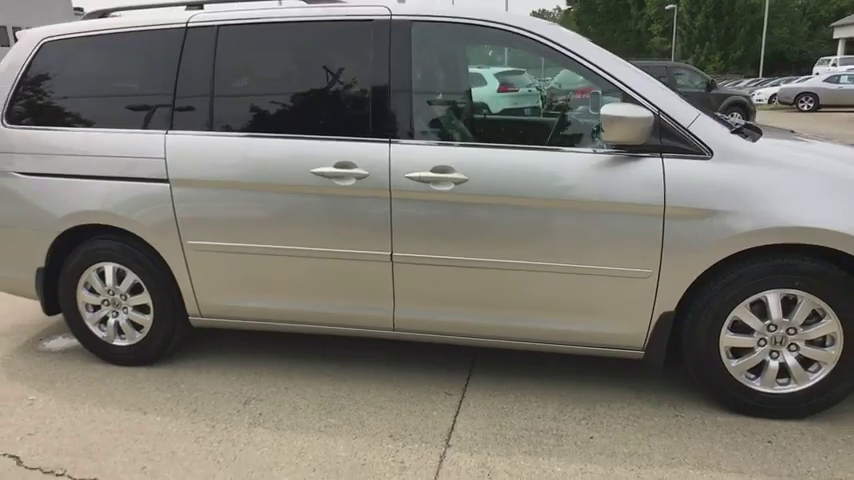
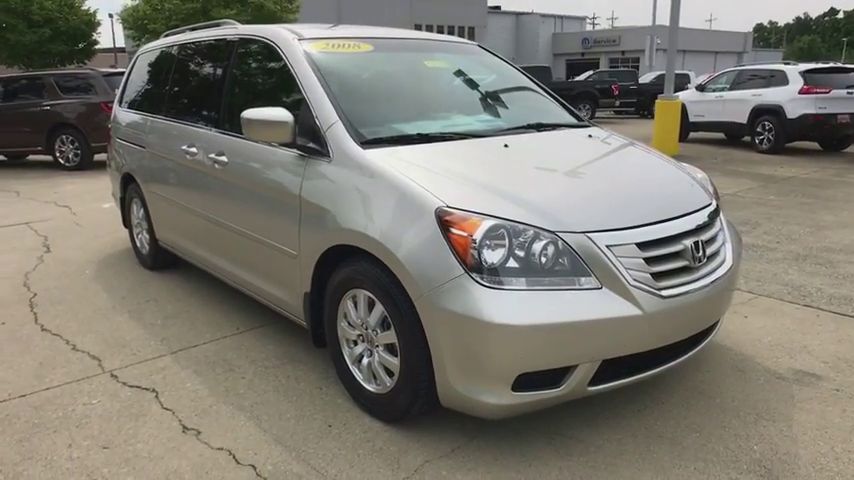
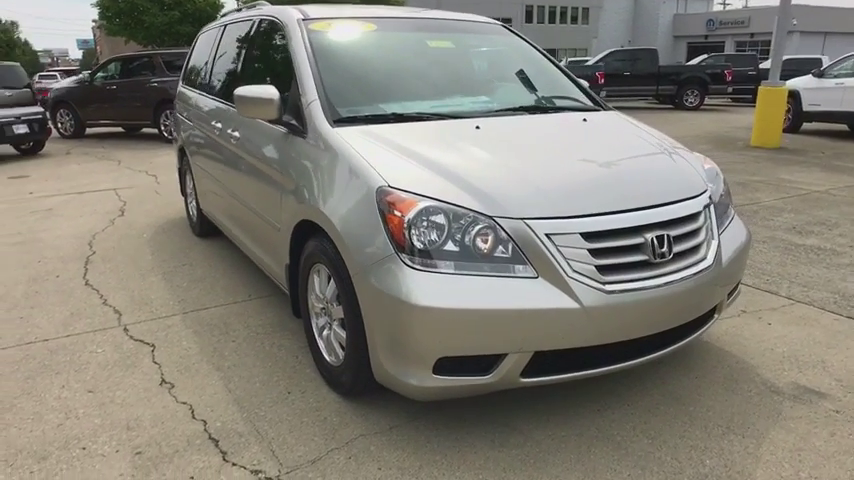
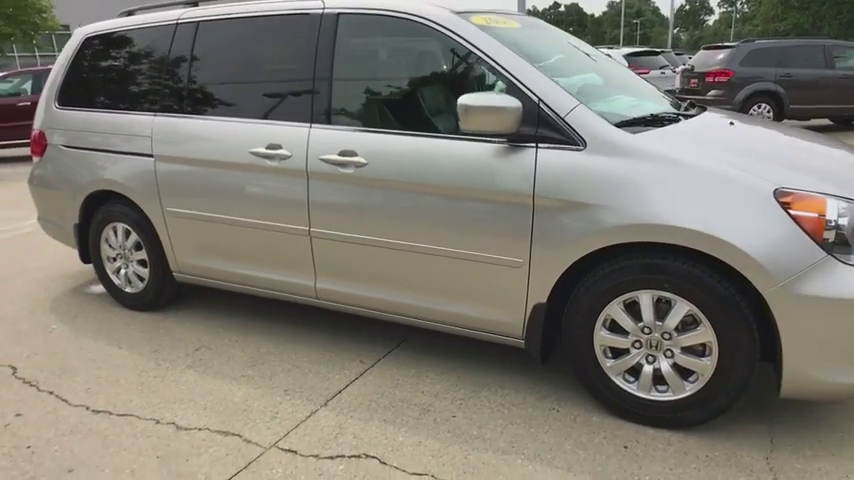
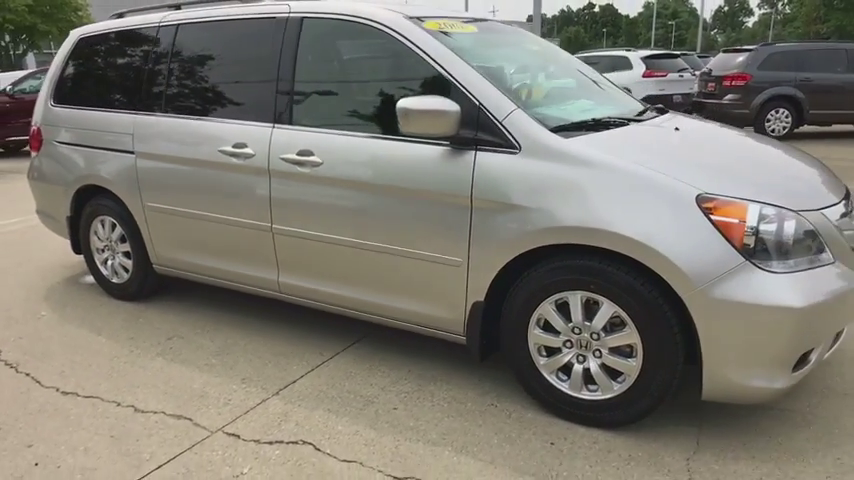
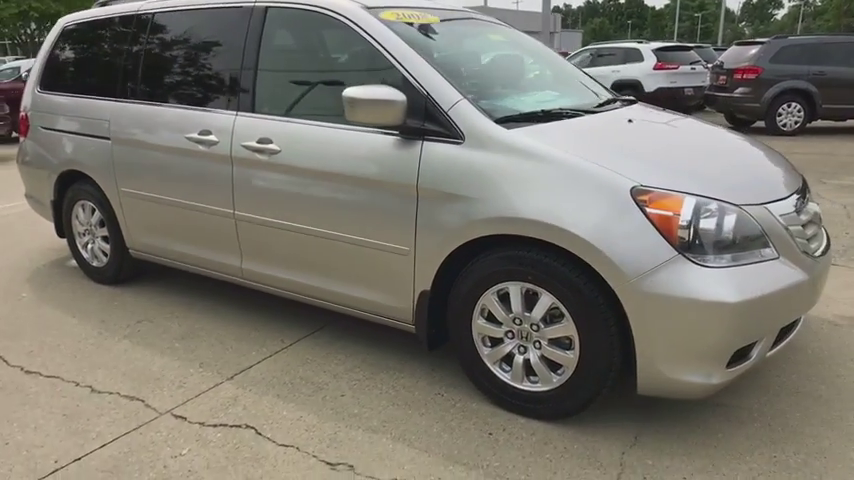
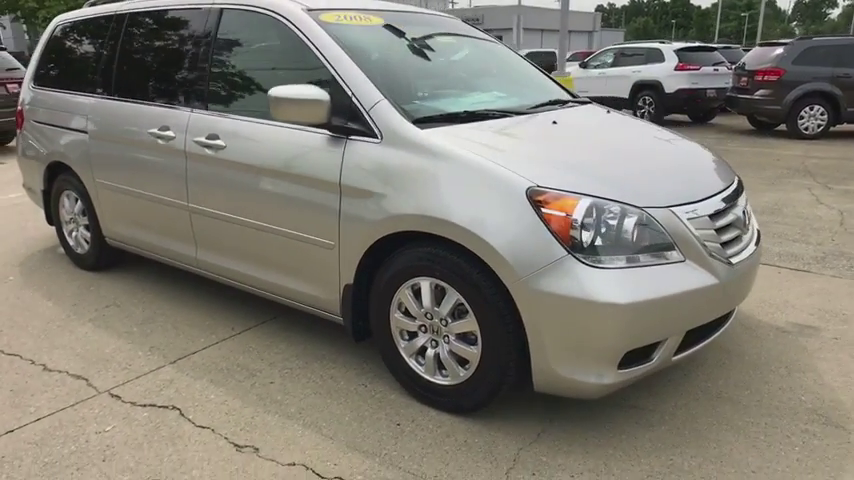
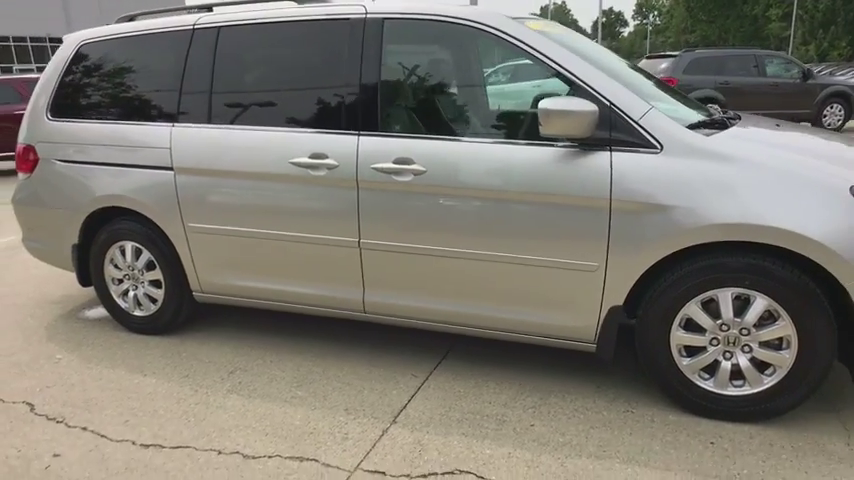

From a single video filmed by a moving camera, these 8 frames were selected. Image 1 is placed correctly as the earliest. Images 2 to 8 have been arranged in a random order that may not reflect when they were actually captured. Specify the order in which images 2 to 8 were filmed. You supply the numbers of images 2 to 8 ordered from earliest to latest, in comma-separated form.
8, 4, 5, 6, 7, 2, 3
